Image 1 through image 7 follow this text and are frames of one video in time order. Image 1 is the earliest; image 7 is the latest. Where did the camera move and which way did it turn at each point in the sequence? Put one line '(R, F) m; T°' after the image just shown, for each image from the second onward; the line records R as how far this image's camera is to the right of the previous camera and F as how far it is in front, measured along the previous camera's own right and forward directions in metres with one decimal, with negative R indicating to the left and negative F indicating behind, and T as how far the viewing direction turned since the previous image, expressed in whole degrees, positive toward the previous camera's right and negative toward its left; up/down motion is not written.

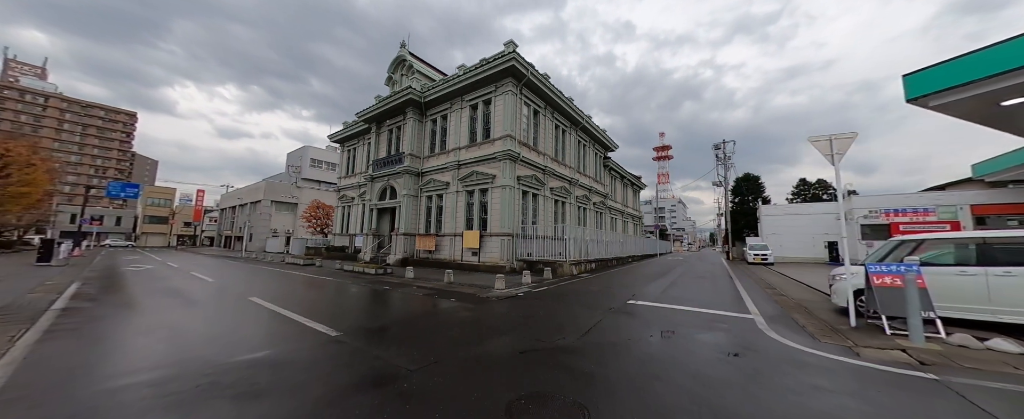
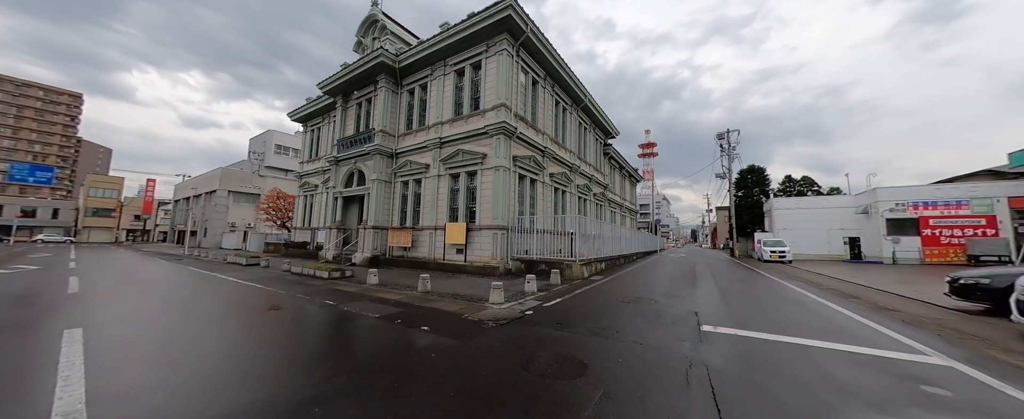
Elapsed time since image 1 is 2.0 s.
(-0.4, +2.9) m; +3°
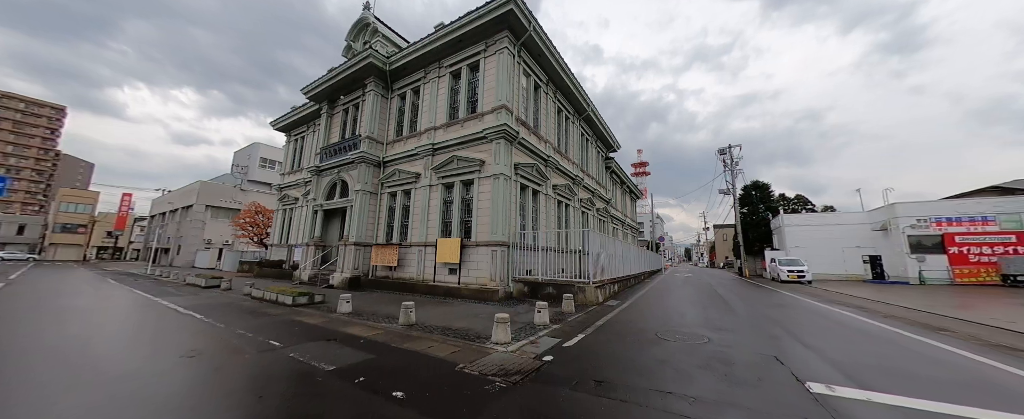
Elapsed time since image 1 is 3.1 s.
(-0.3, +1.5) m; +1°
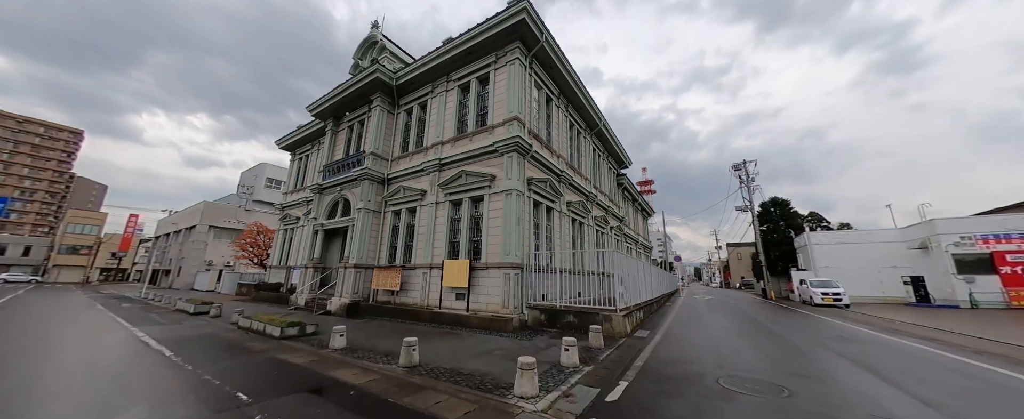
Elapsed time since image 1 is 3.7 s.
(-0.3, +0.9) m; -1°
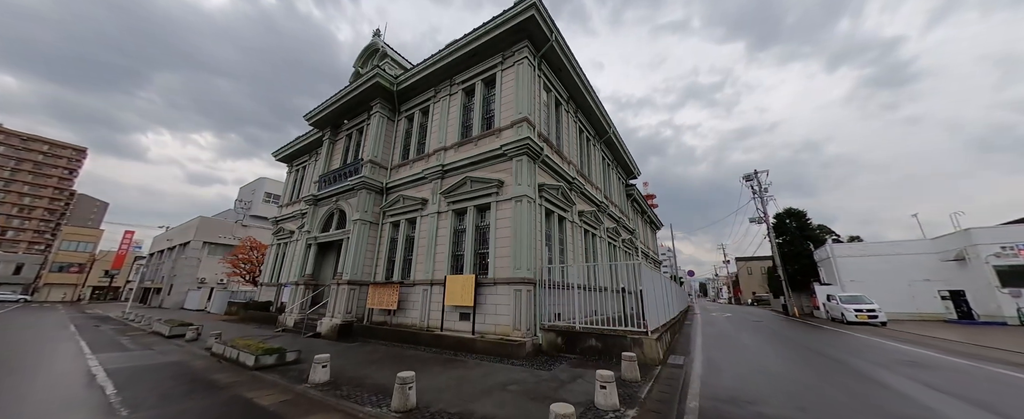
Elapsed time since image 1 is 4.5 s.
(-0.3, +1.0) m; 0°
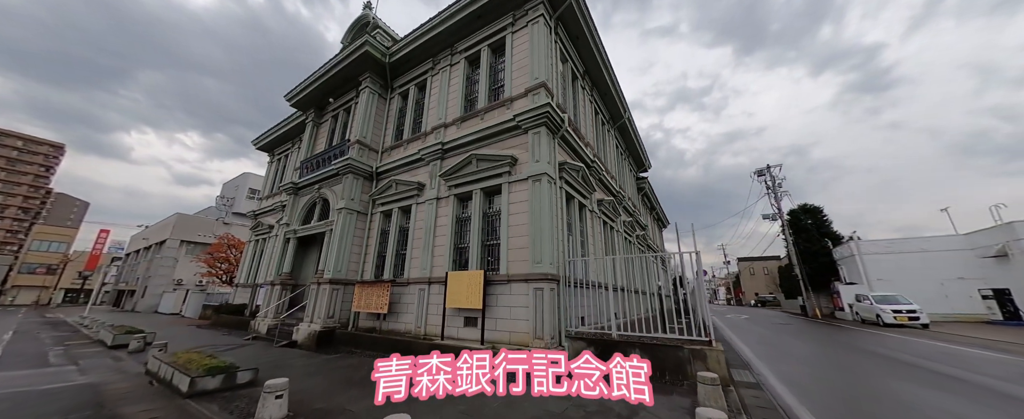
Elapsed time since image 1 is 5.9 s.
(-0.5, +1.6) m; +1°
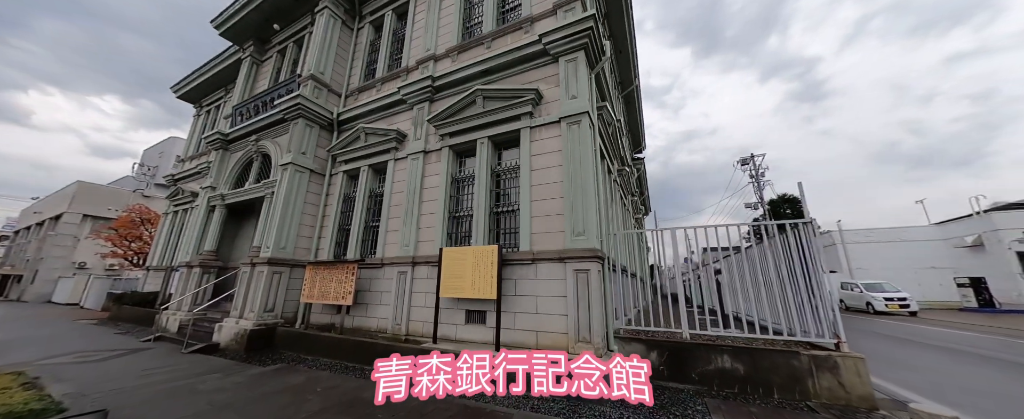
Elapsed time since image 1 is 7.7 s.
(-1.0, +2.1) m; +6°
